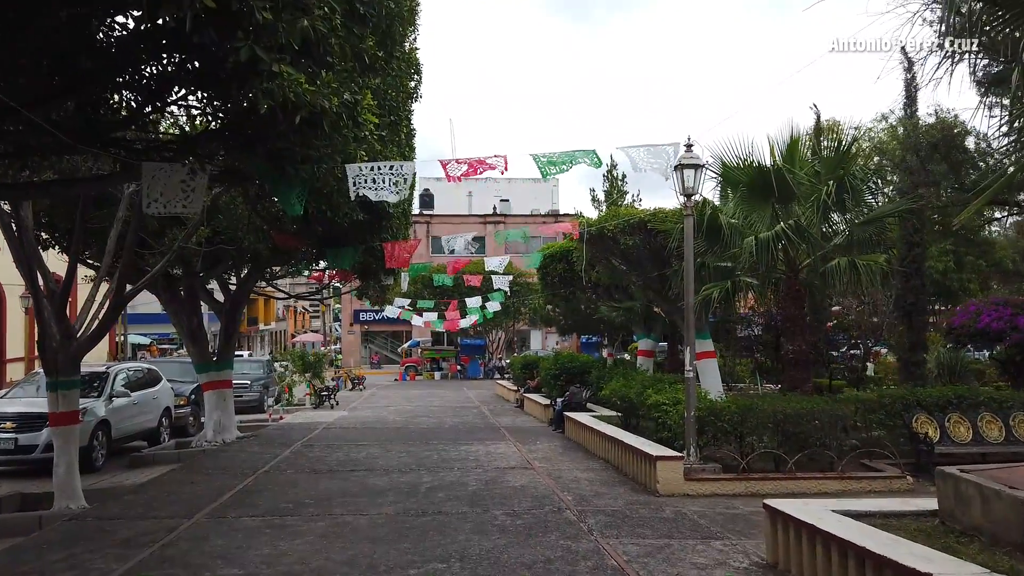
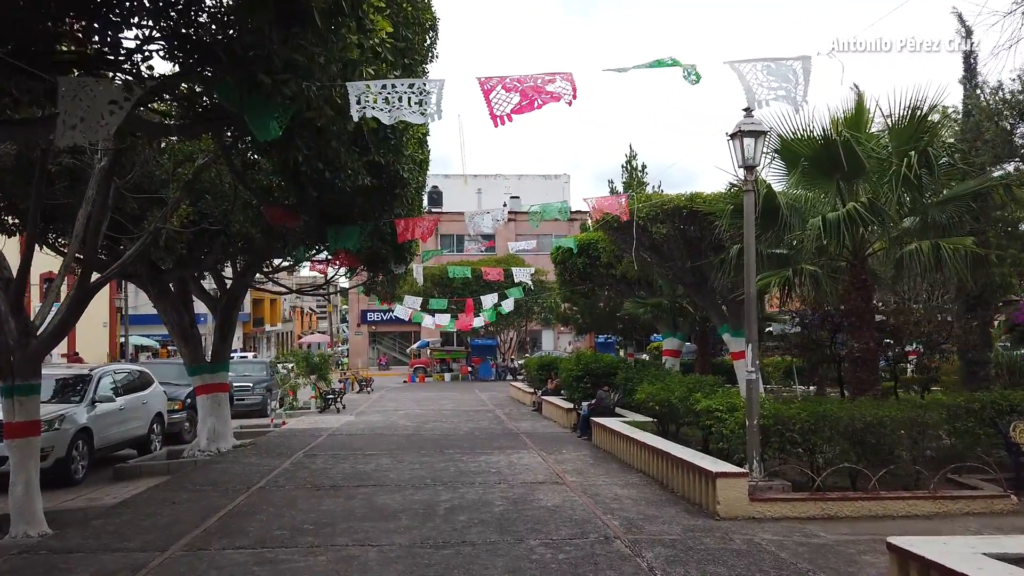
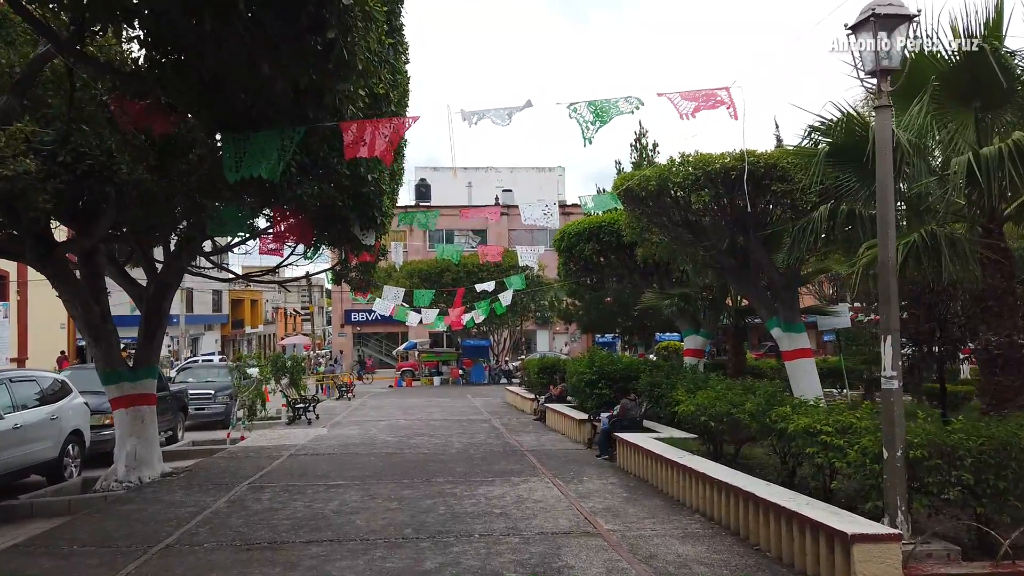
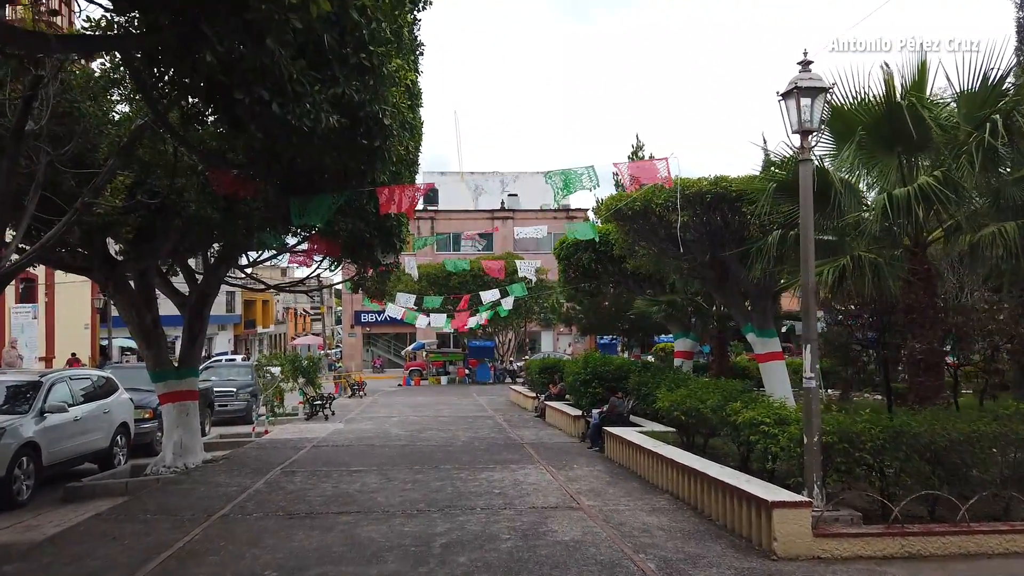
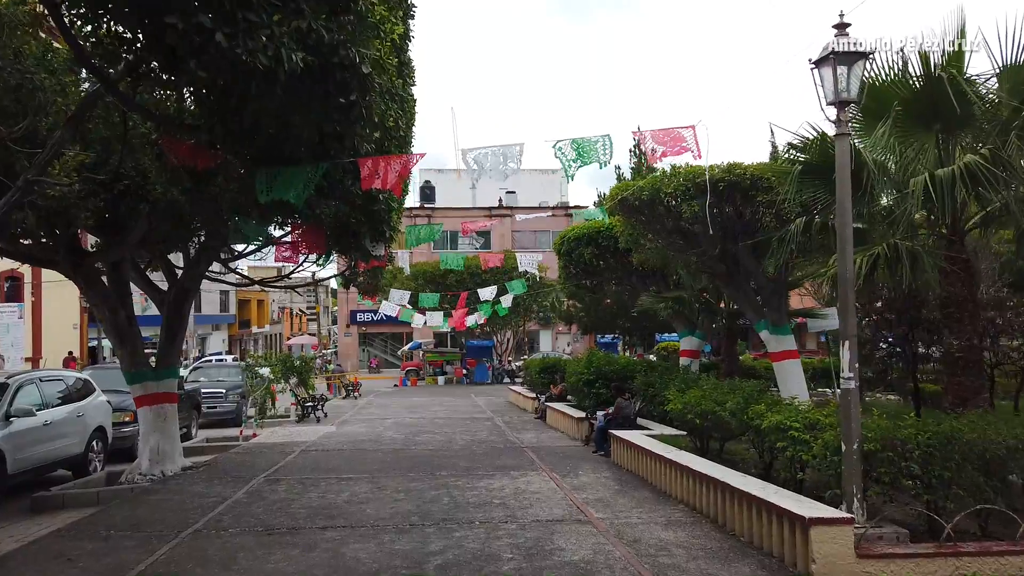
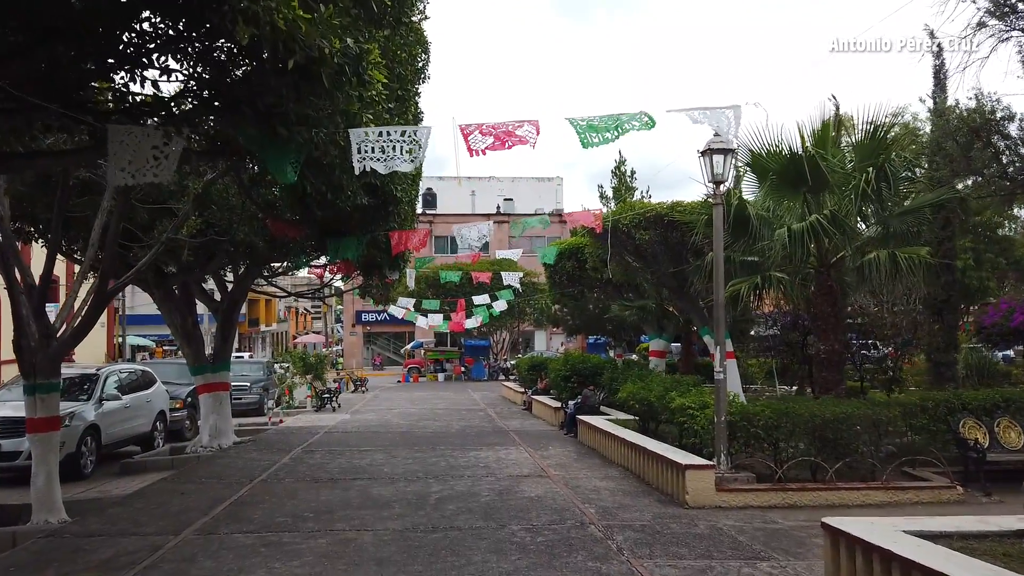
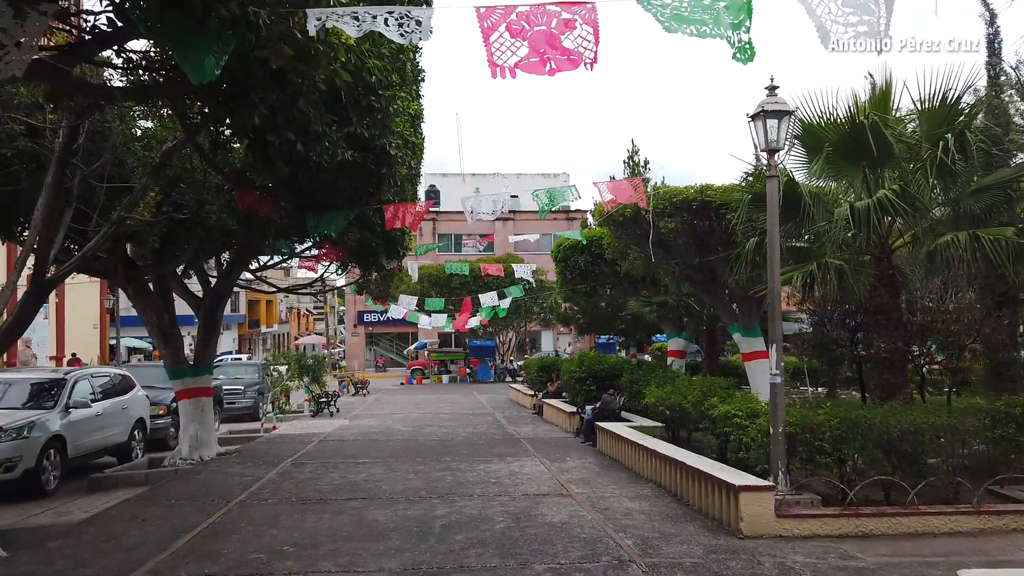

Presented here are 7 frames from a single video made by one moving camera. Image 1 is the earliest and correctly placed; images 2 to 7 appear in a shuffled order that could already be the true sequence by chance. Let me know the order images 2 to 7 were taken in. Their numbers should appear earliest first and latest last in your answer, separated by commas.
6, 2, 7, 4, 5, 3
